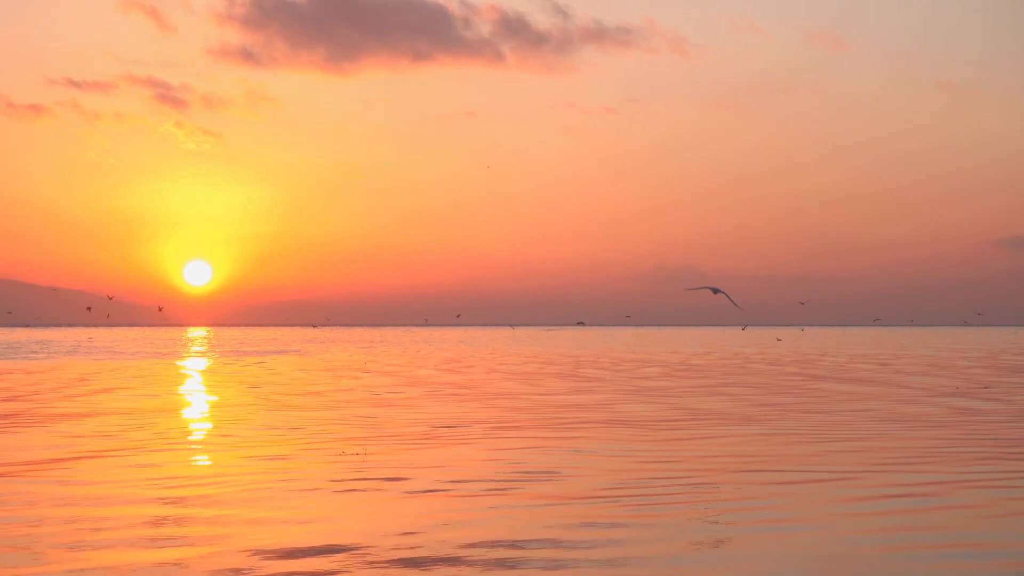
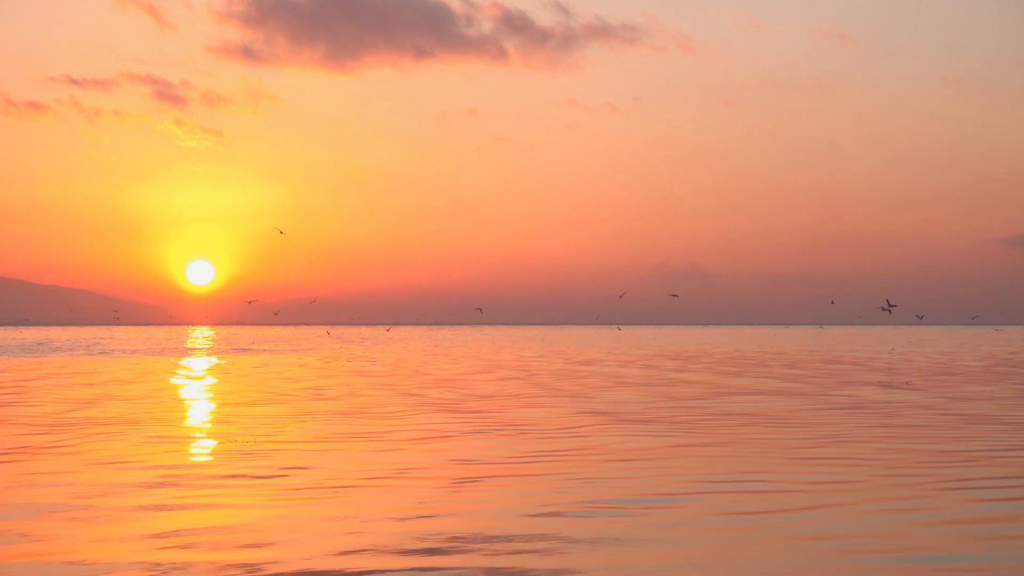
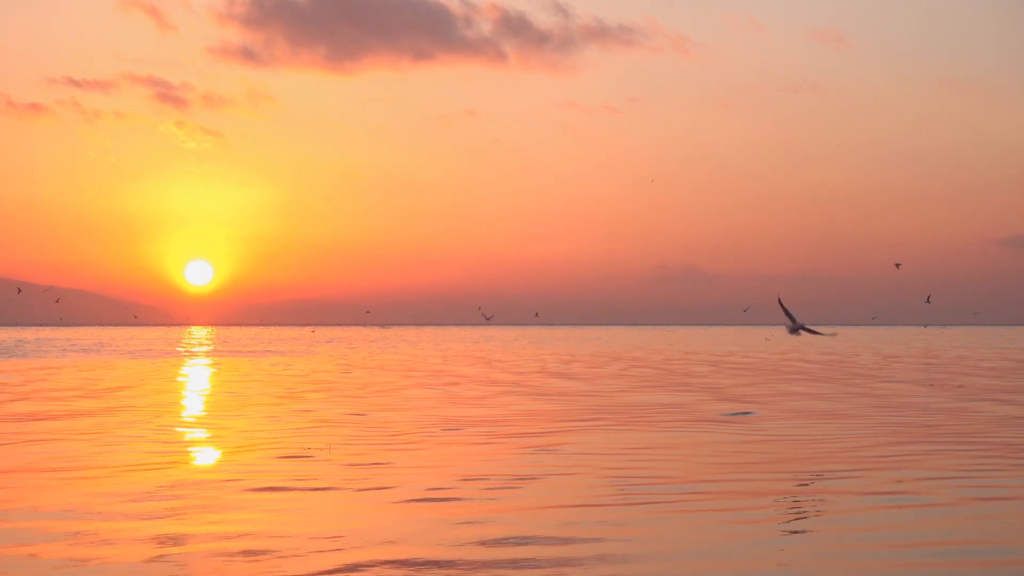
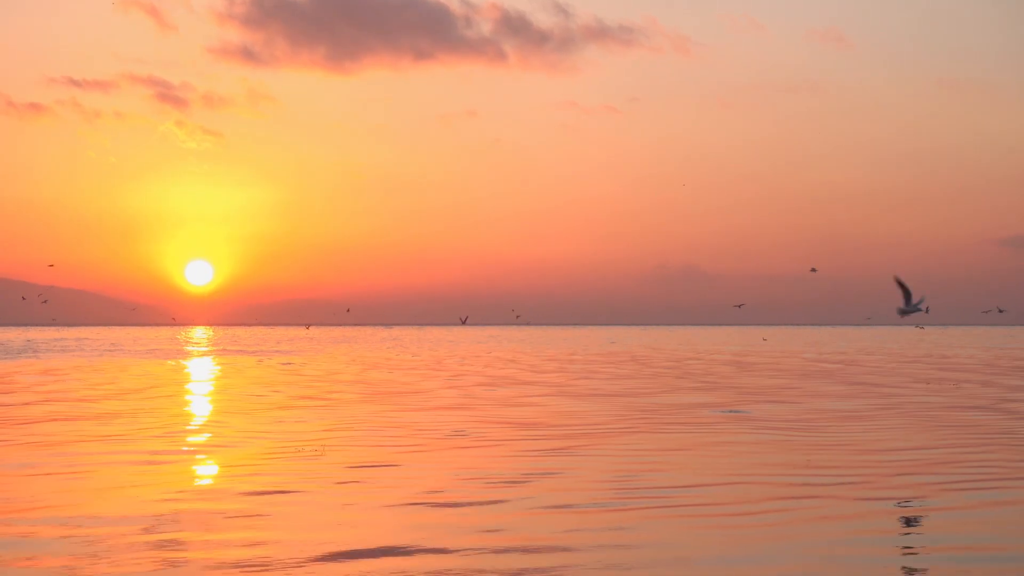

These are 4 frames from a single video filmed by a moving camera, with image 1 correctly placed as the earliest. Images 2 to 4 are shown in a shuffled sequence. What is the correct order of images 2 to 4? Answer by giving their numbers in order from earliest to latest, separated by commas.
3, 4, 2
